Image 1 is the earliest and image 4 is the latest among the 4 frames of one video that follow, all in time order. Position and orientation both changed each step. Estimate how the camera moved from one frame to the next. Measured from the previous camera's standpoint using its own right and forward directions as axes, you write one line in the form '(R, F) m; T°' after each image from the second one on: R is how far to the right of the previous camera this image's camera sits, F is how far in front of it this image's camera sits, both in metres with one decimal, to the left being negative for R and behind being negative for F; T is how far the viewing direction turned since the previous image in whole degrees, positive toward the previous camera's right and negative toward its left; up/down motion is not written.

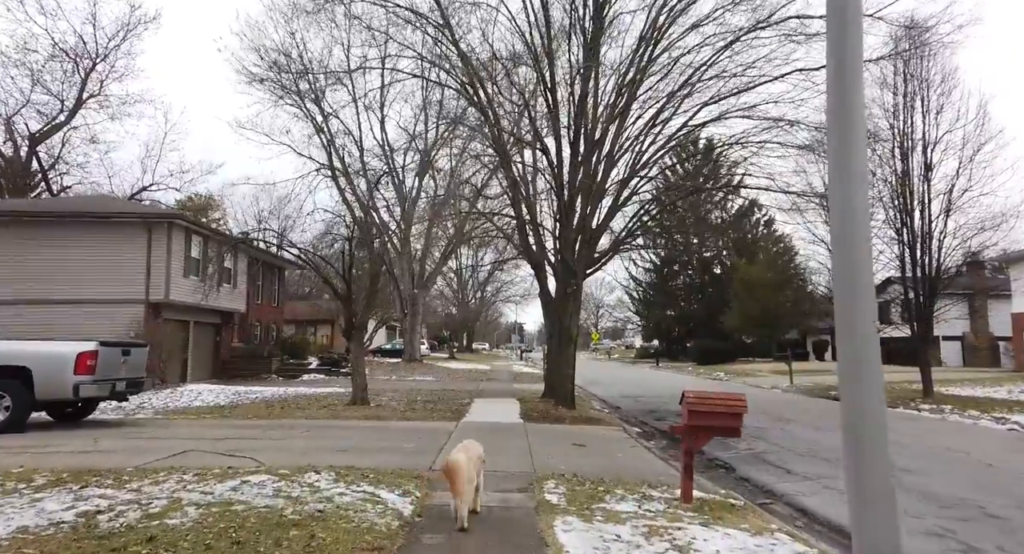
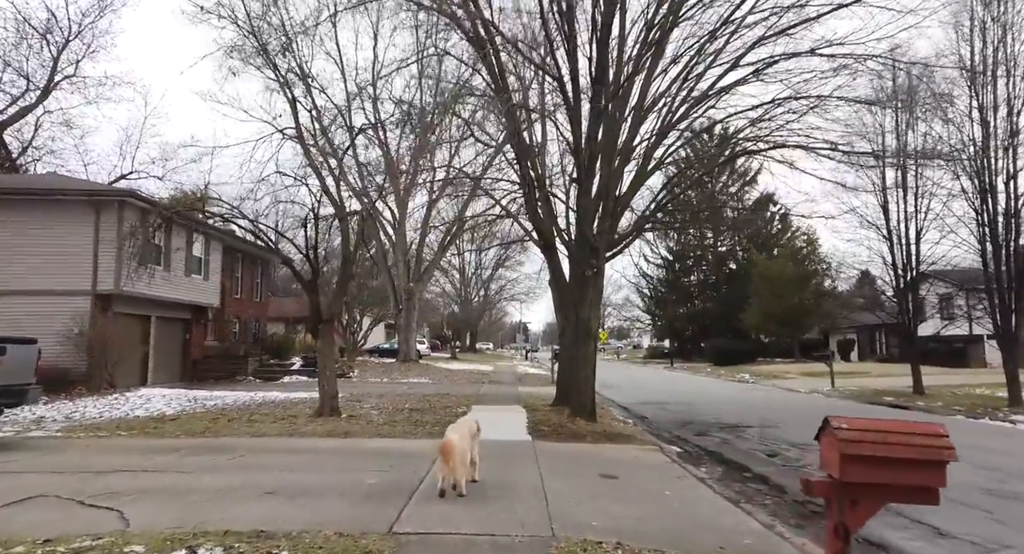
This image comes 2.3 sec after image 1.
(0.0, +2.8) m; 0°
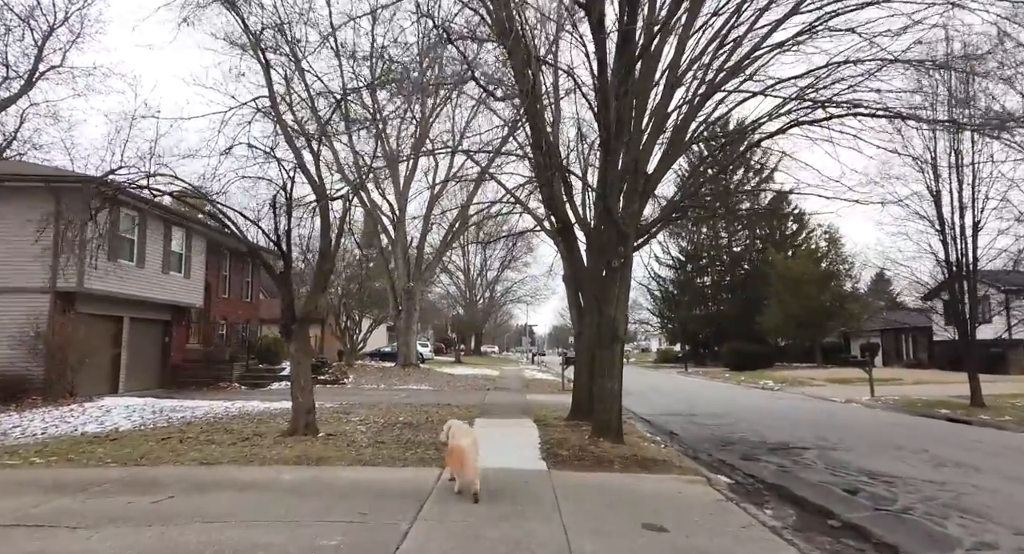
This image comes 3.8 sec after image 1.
(-0.1, +1.9) m; 0°
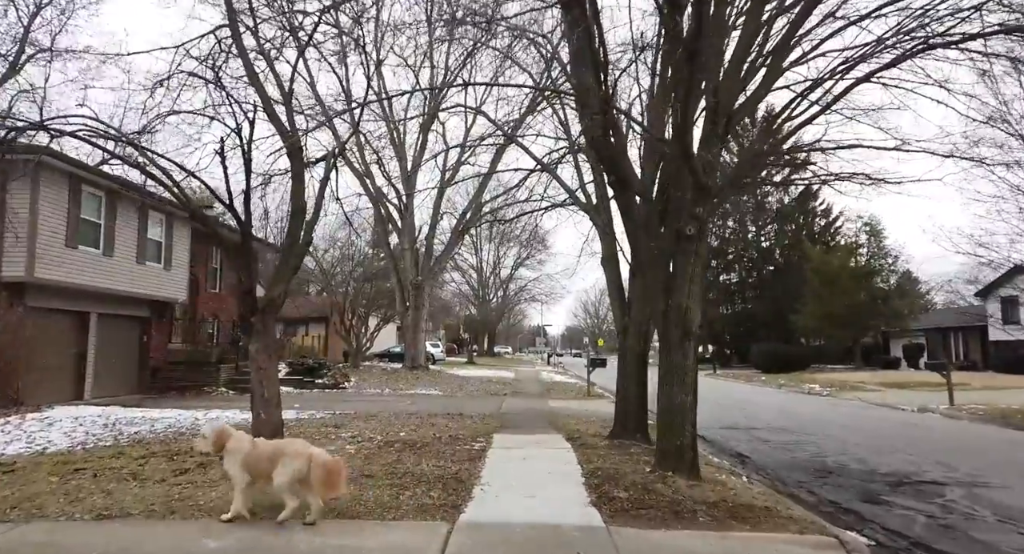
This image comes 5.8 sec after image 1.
(-0.2, +2.5) m; -1°
